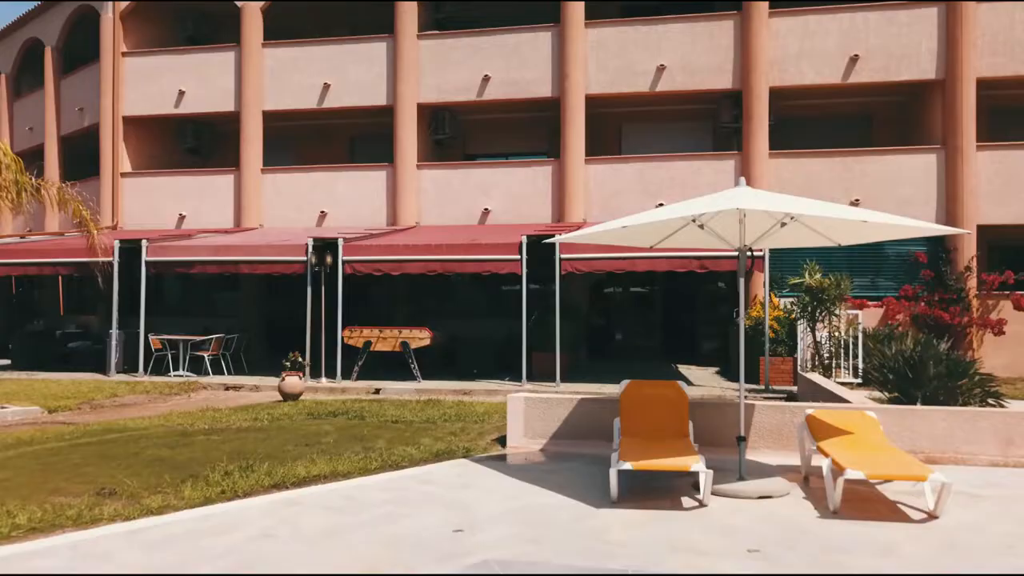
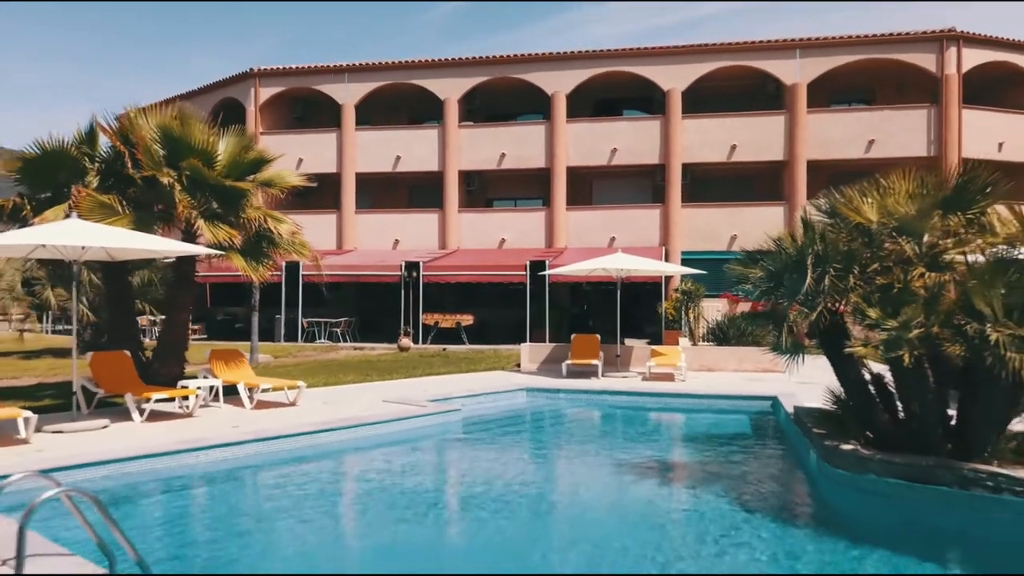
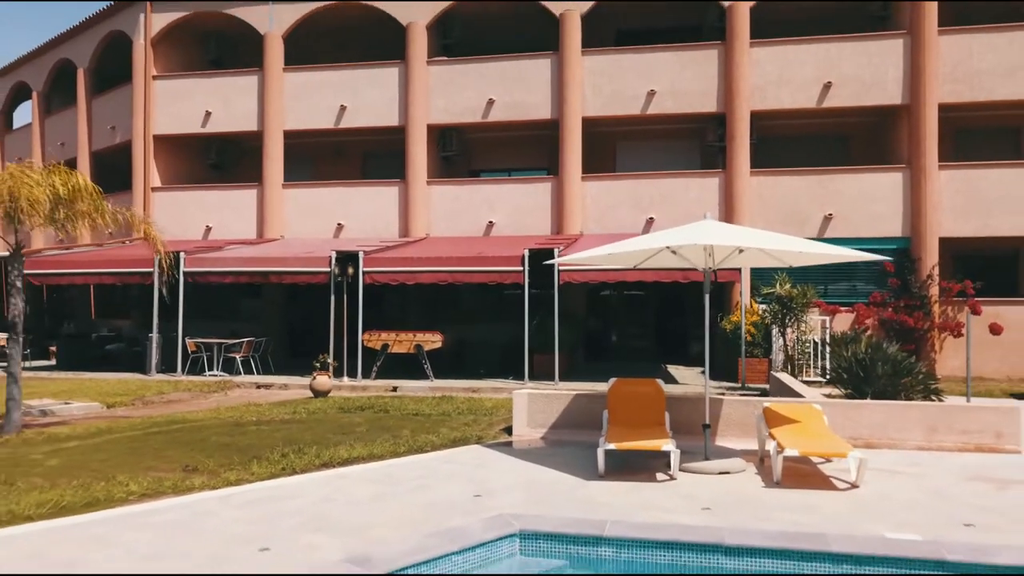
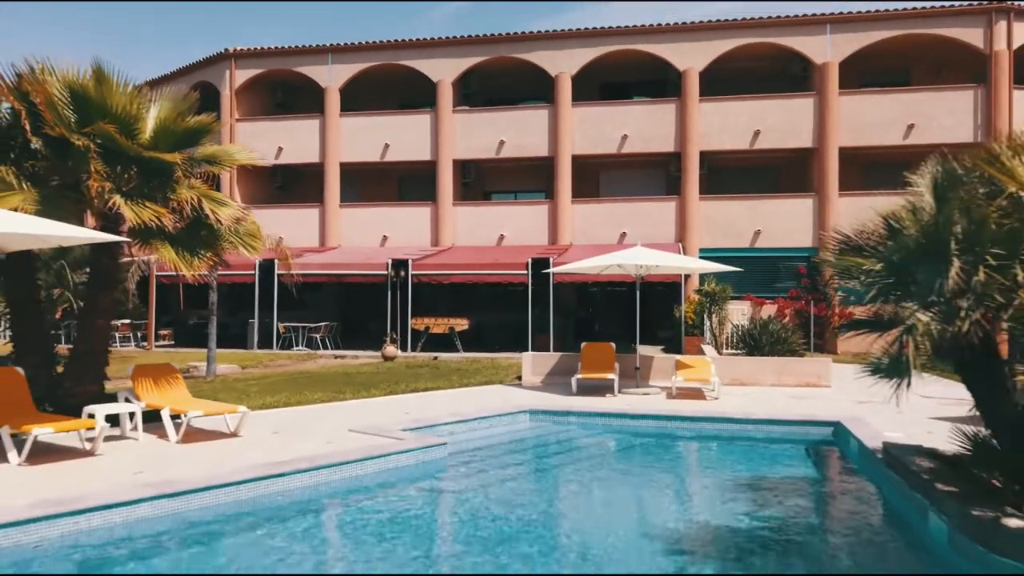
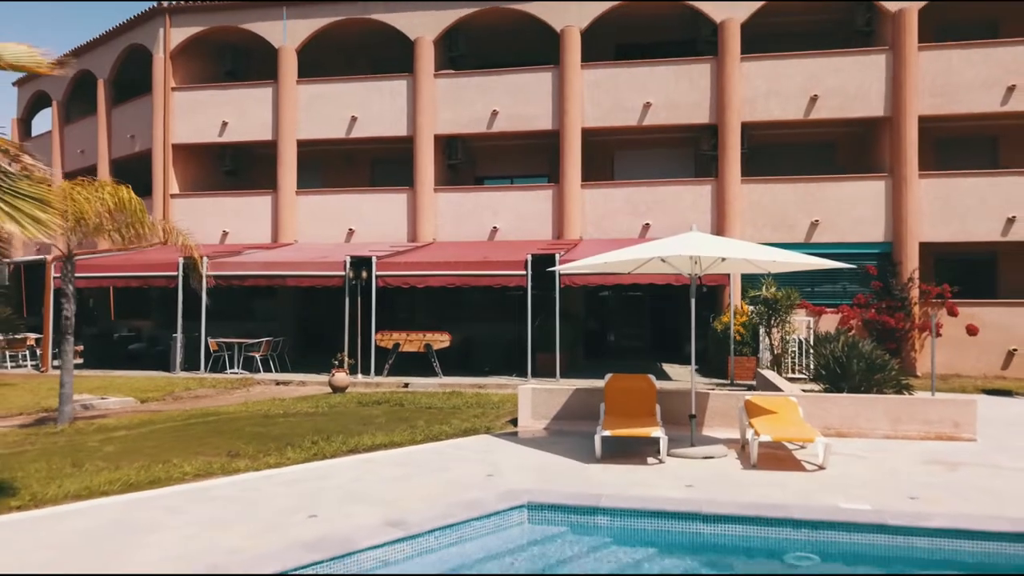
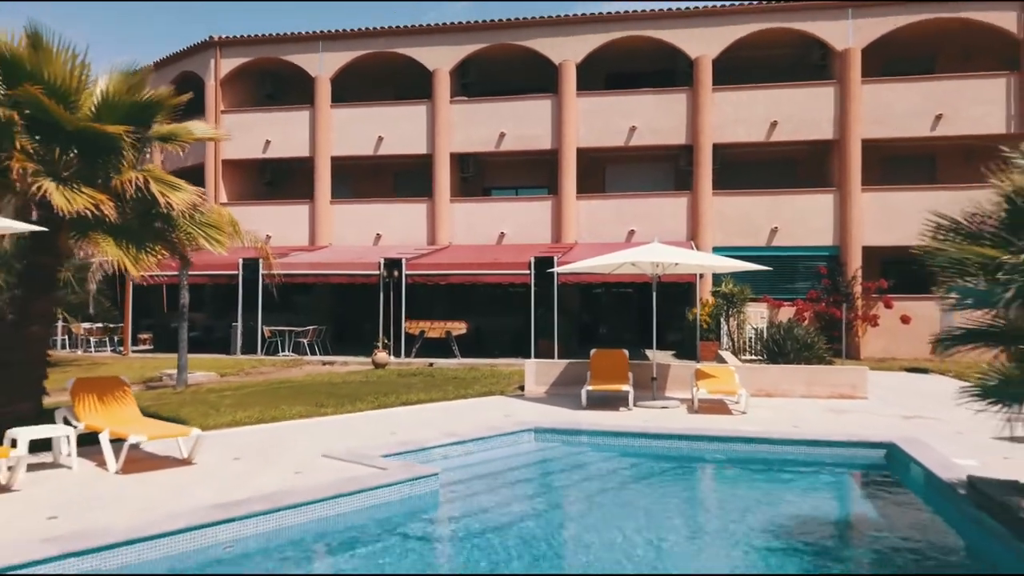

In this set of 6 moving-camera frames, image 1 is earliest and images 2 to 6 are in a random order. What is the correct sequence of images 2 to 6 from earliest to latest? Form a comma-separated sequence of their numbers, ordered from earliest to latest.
3, 5, 6, 4, 2
